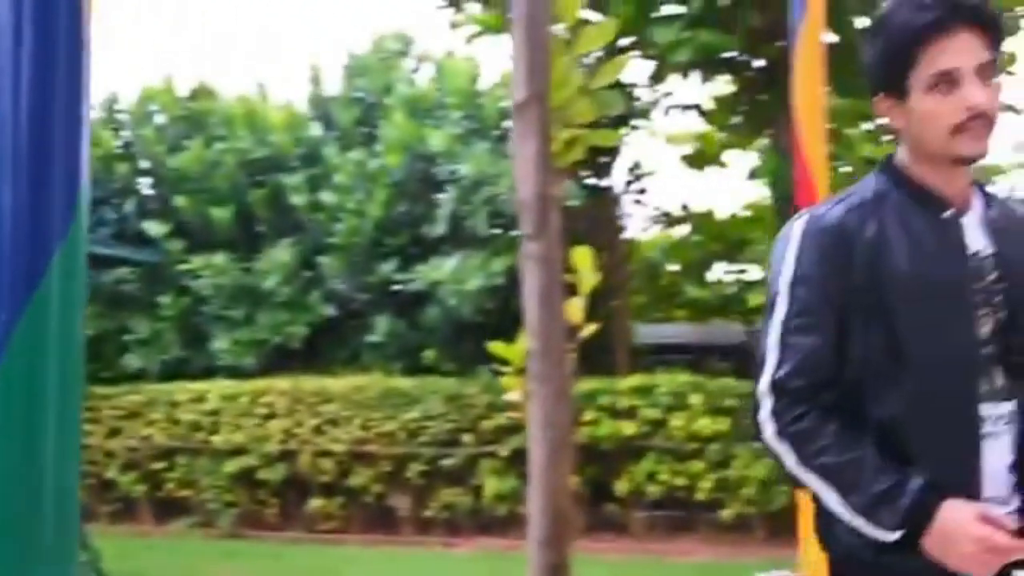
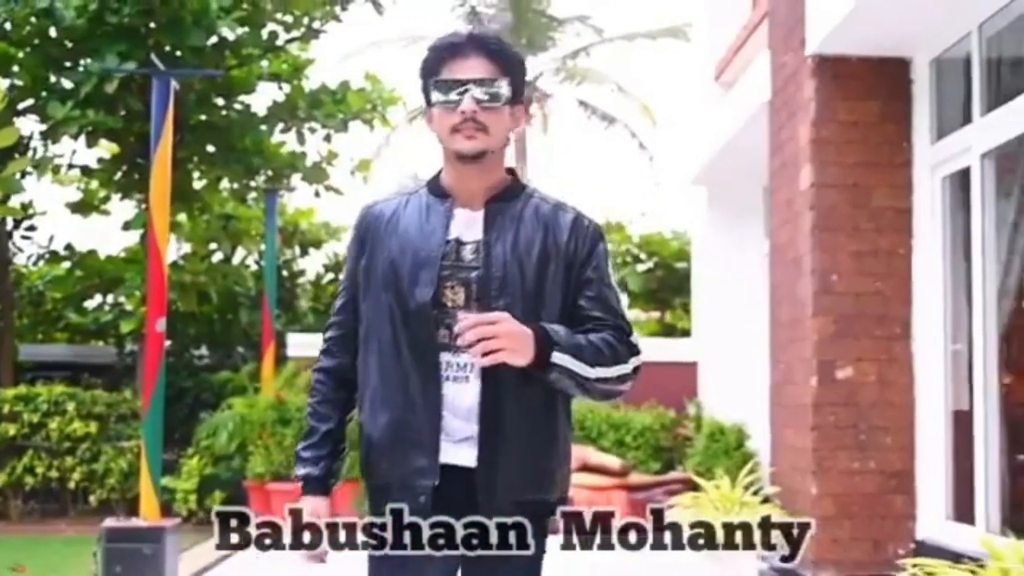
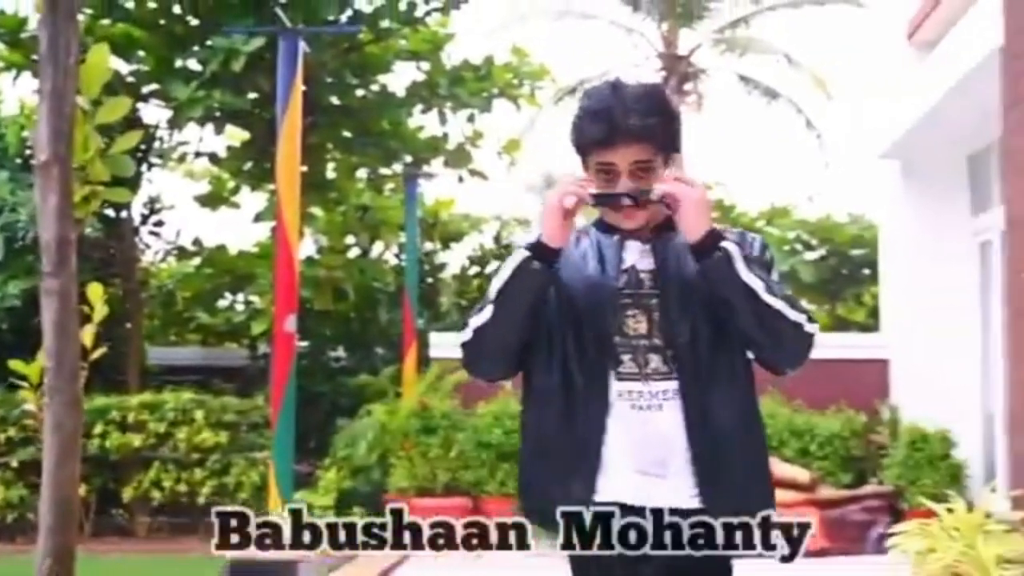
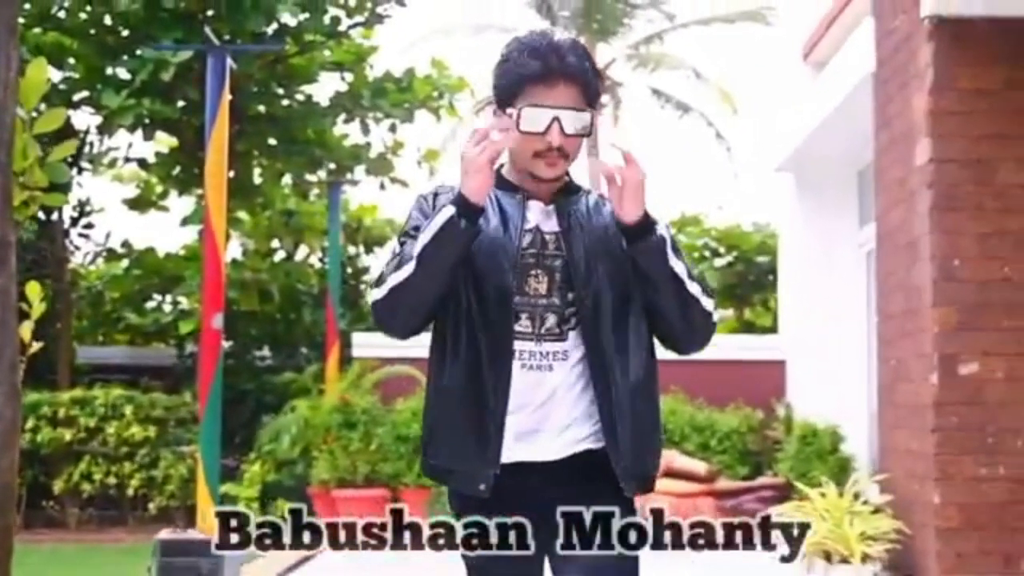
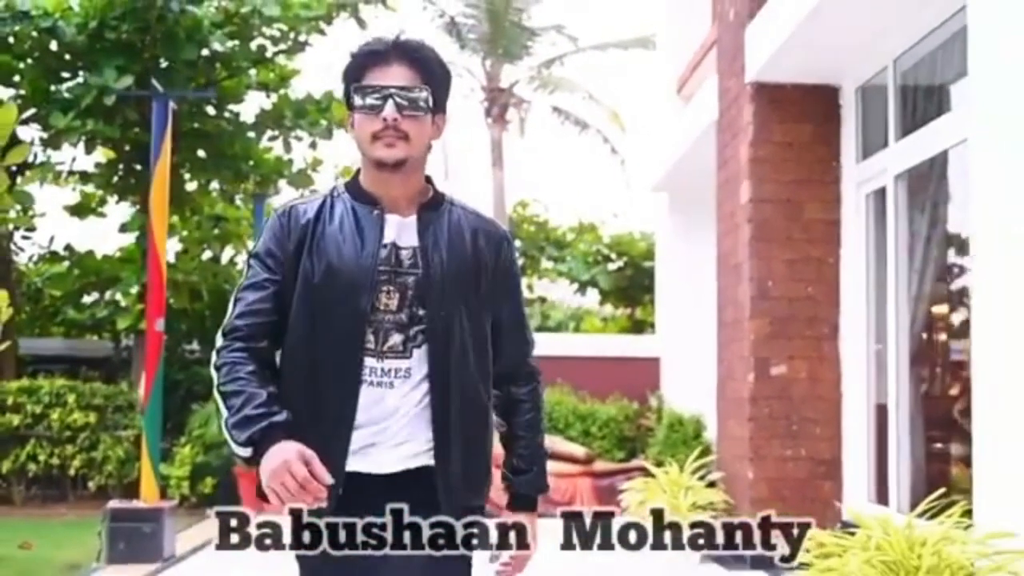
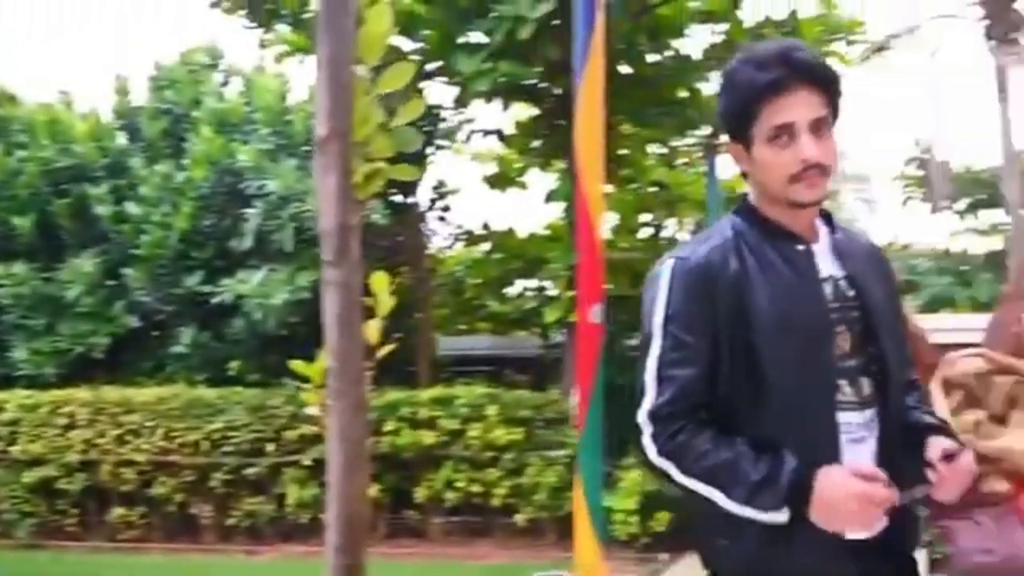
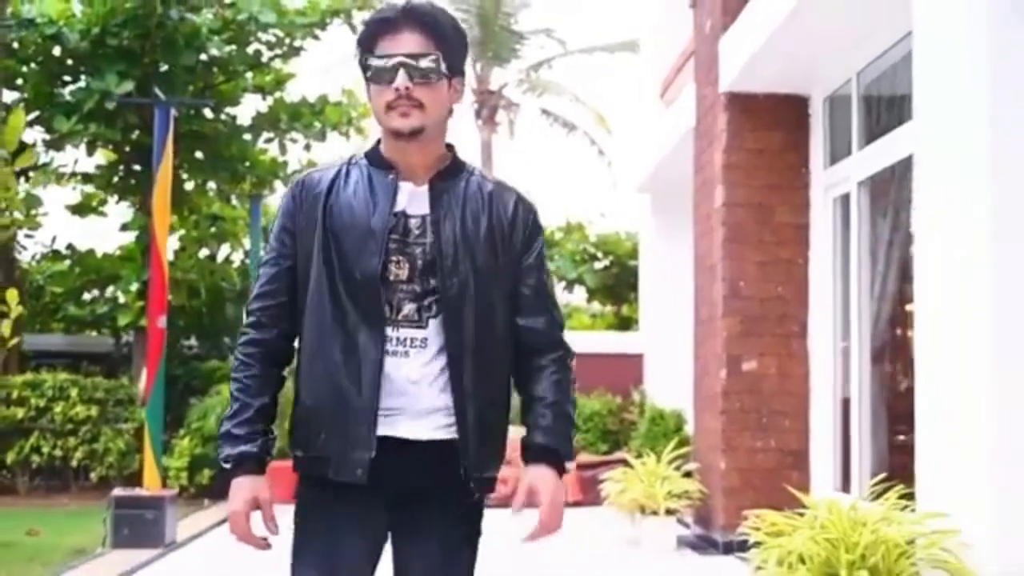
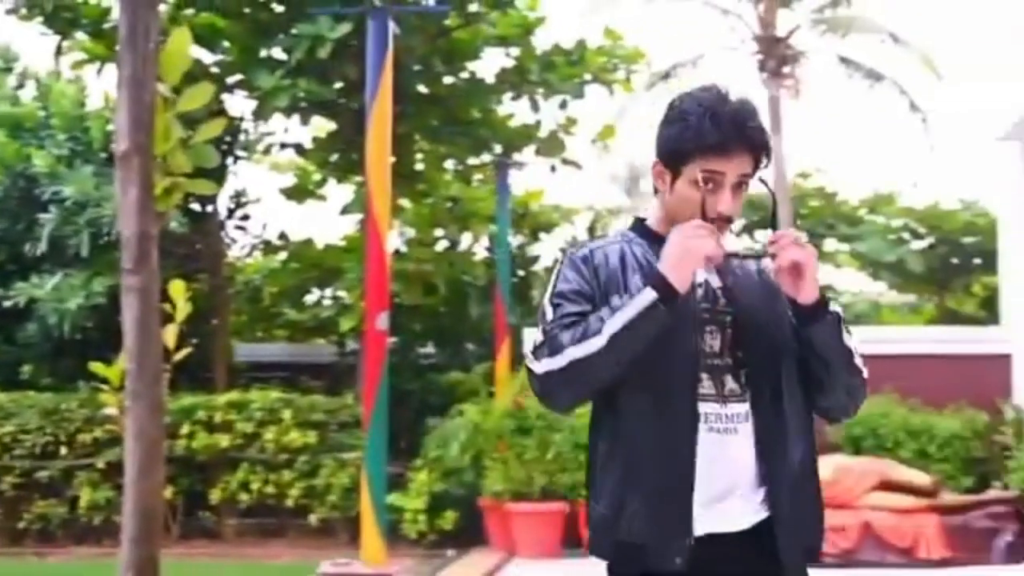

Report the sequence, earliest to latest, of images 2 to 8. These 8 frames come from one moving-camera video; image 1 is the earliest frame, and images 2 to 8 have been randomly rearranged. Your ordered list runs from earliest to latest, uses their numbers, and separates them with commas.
6, 8, 3, 4, 2, 5, 7
